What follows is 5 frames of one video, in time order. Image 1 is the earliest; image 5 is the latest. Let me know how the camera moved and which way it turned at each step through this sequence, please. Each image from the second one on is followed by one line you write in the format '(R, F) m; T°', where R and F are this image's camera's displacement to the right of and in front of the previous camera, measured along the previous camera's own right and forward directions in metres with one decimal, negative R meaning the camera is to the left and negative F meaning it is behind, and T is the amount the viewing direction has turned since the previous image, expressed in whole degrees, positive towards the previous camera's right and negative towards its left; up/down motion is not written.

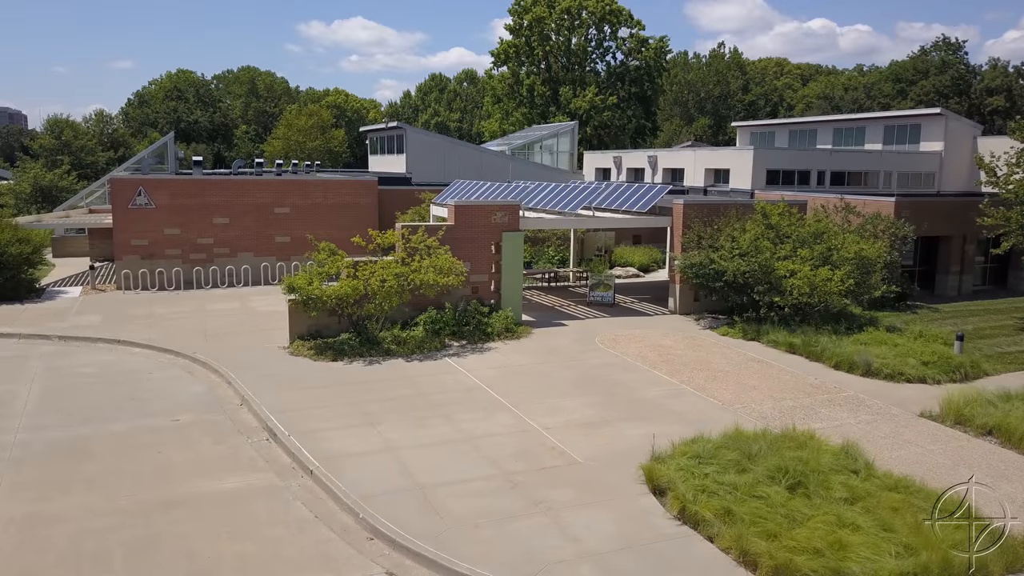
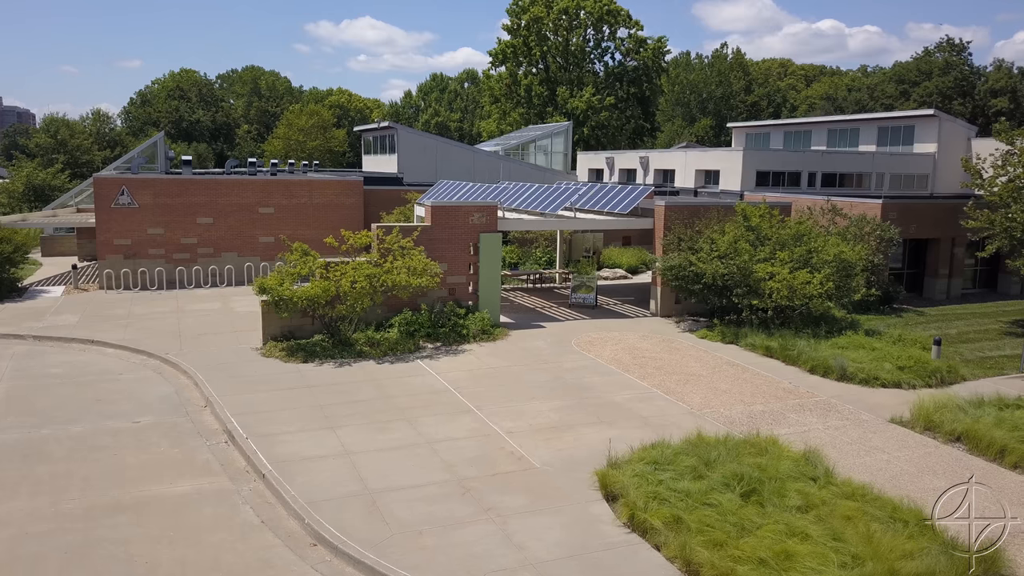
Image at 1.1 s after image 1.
(+0.7, +0.1) m; 0°
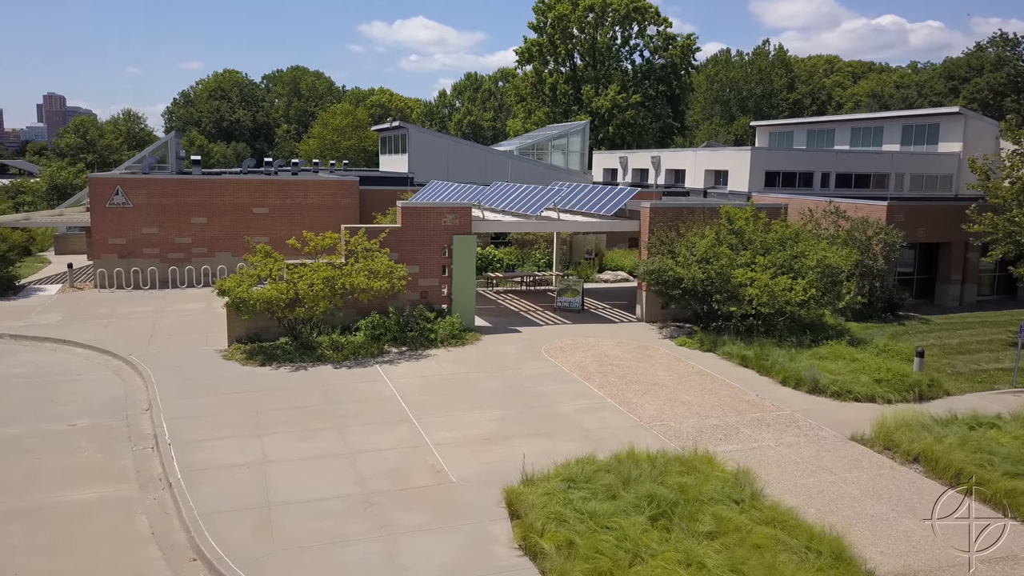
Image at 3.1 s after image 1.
(+1.7, +0.5) m; -3°
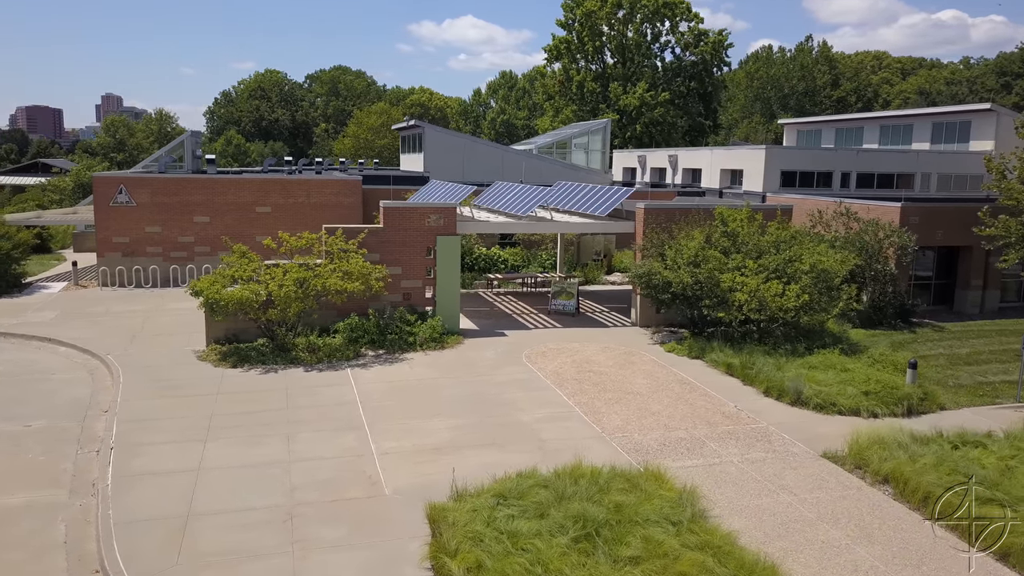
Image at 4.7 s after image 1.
(+1.4, +0.5) m; -3°
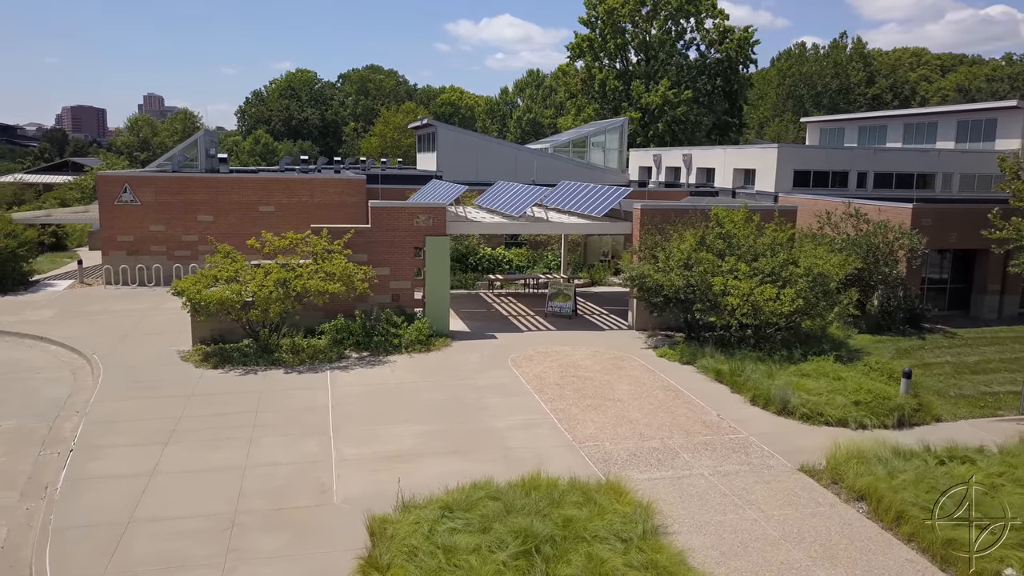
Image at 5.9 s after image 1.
(+1.0, +0.4) m; -2°
